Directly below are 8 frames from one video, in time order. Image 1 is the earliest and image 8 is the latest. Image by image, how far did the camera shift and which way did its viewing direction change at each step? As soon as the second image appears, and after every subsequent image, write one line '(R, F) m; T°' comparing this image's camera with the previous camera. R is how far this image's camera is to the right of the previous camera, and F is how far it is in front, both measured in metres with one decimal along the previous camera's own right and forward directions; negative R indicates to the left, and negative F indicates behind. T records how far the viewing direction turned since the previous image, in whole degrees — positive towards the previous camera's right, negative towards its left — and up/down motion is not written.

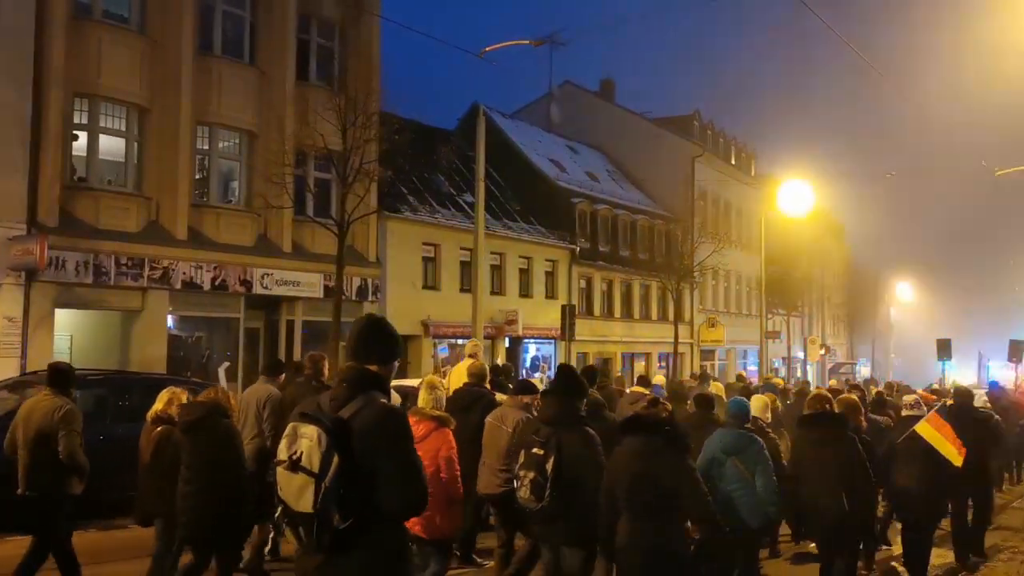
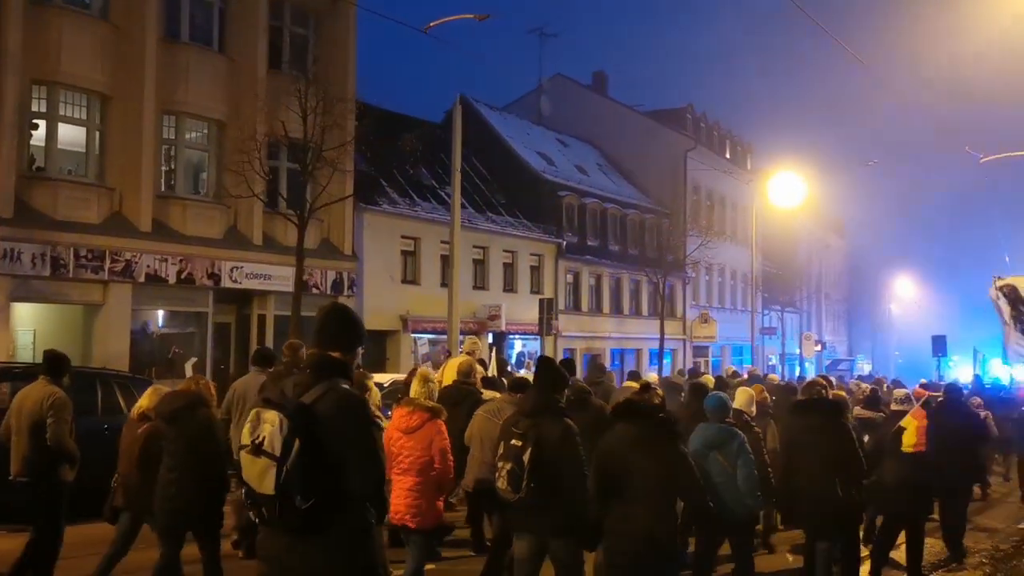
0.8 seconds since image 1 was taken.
(+0.6, +0.6) m; 0°
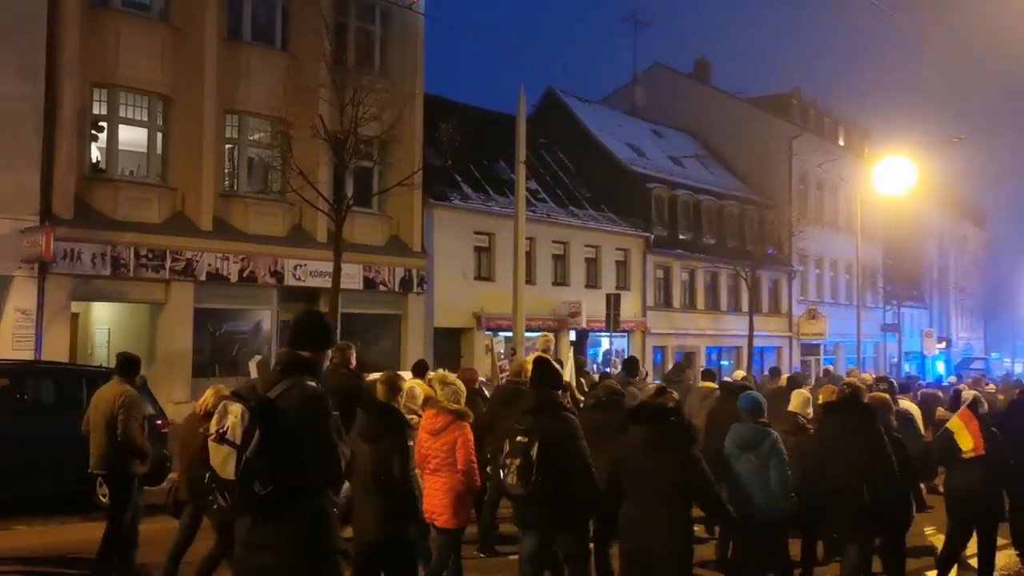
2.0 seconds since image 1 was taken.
(+1.4, +0.9) m; -8°
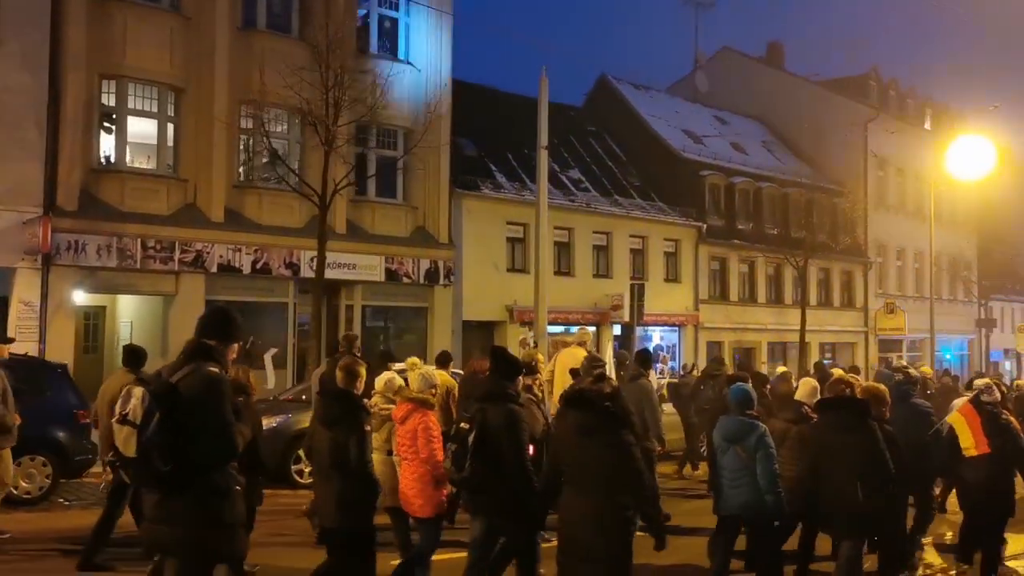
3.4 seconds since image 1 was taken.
(+1.7, +1.0) m; -6°
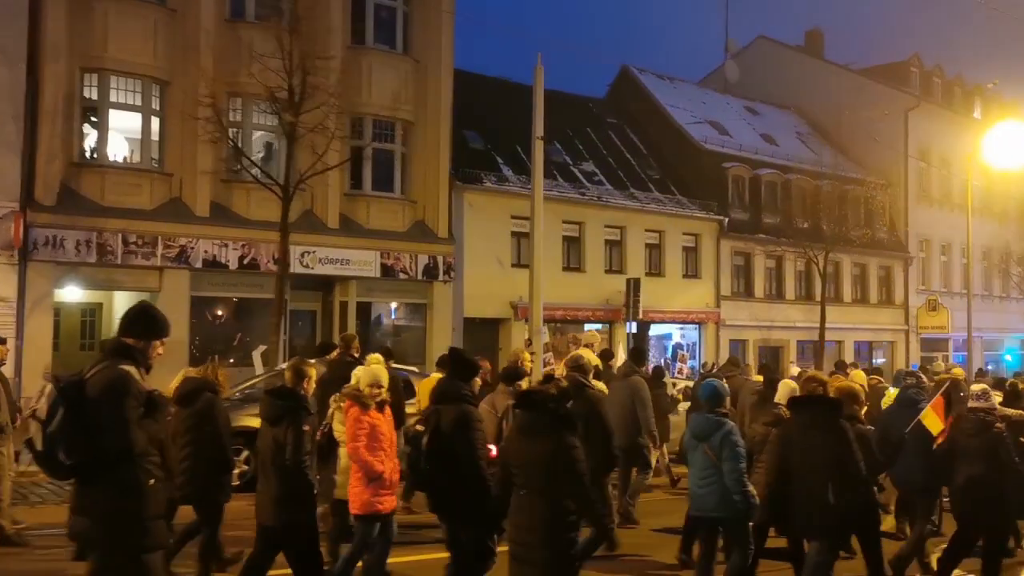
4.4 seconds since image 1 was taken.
(+1.4, +0.8) m; -4°
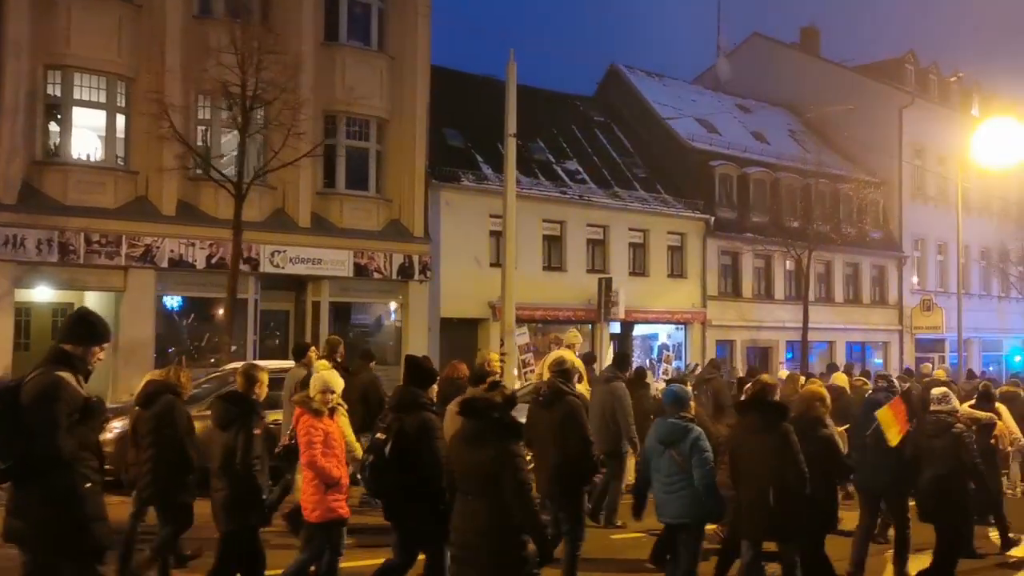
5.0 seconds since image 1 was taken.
(+0.8, +0.3) m; -1°
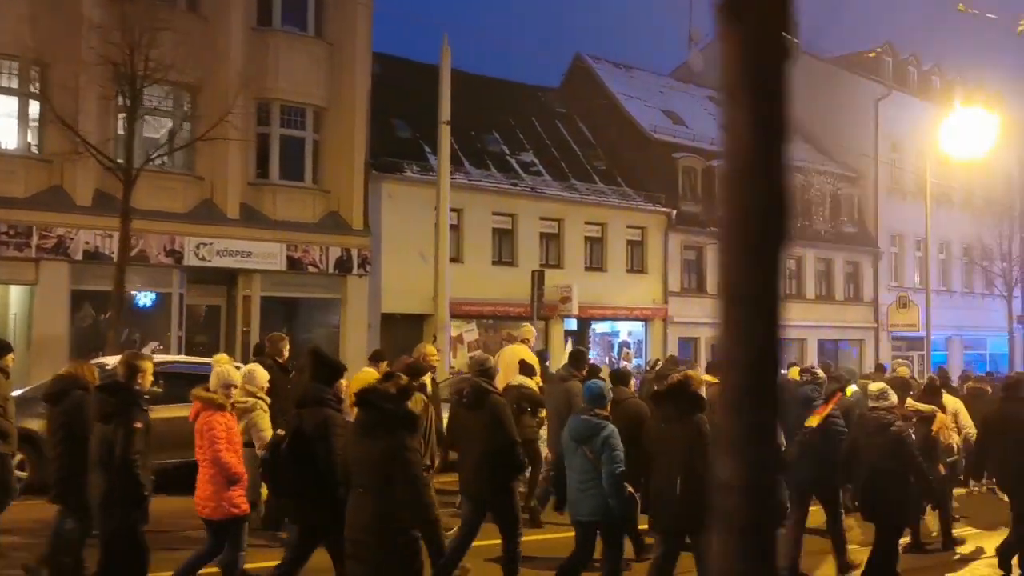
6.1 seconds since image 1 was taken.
(+1.4, +0.8) m; 0°
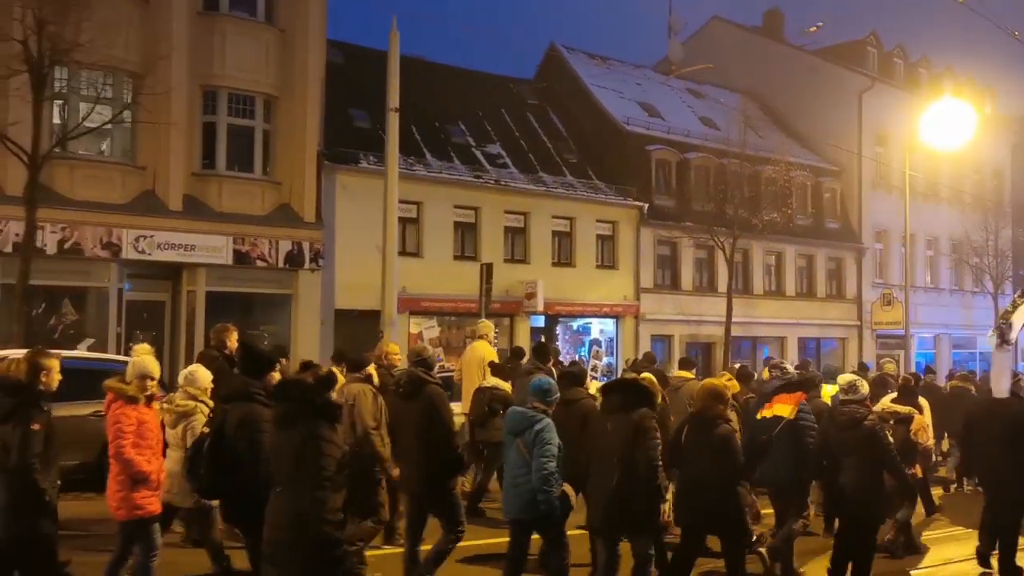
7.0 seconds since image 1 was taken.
(+1.0, +0.8) m; 0°
